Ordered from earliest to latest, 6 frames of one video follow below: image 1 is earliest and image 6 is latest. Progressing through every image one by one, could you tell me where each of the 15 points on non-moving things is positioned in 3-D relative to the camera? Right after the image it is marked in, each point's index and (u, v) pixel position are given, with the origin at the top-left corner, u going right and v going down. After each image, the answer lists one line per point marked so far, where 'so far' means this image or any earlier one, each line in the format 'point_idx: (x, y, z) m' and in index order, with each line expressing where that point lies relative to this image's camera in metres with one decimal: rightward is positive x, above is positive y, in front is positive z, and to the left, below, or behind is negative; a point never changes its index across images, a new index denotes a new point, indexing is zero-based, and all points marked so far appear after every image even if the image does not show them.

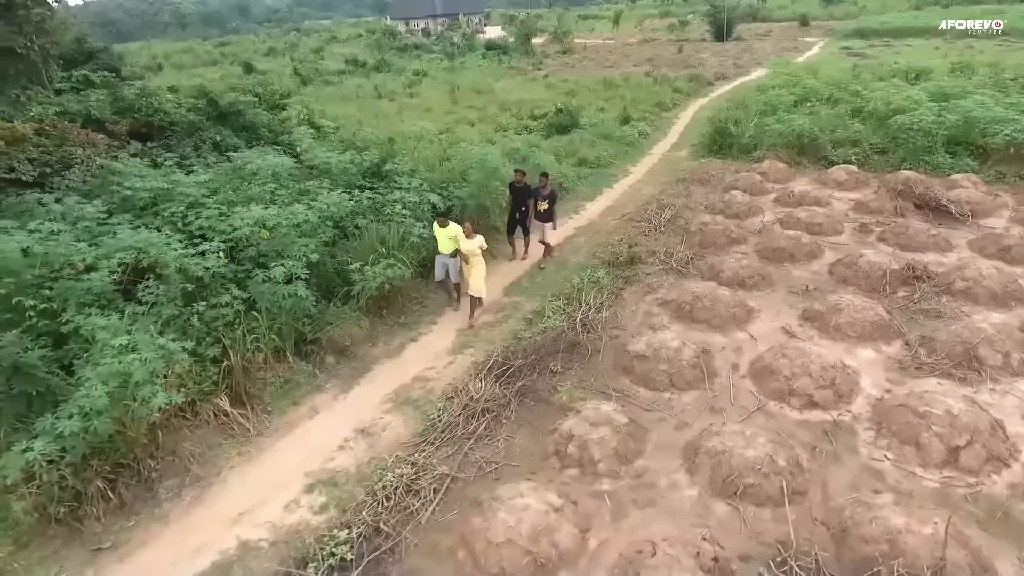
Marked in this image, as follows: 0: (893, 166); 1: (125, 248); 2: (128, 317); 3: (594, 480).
0: (+7.3, +2.3, +11.5) m
1: (-4.0, +0.4, +6.3) m
2: (-3.5, -0.3, +5.6) m
3: (+0.6, -1.5, +4.7) m
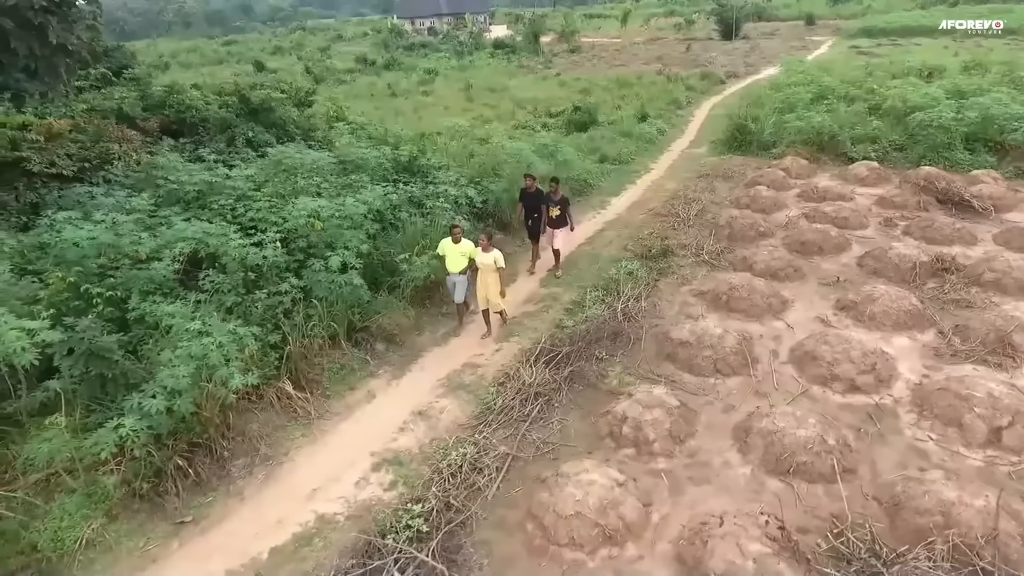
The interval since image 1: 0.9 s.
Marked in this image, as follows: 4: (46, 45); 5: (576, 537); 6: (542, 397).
0: (+7.8, +2.4, +11.7) m
1: (-3.5, +0.6, +6.5) m
2: (-3.0, -0.2, +5.8) m
3: (+1.1, -1.4, +4.9) m
4: (-5.9, +3.1, +7.6) m
5: (+0.5, -1.7, +4.2) m
6: (+0.3, -1.0, +5.7) m
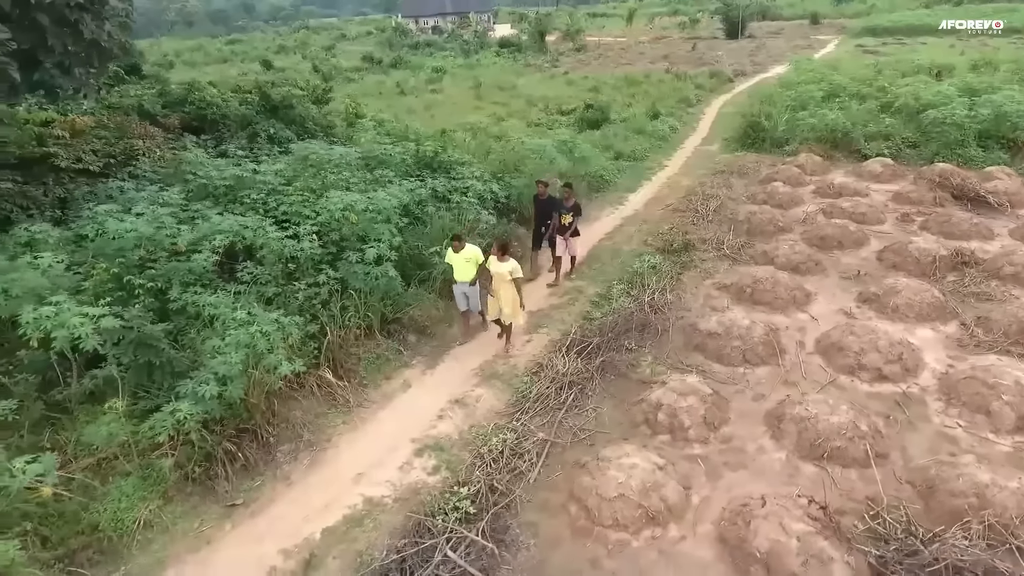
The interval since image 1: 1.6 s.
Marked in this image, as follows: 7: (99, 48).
0: (+8.1, +2.5, +11.8) m
1: (-3.2, +0.6, +6.7) m
2: (-2.7, -0.1, +5.9) m
3: (+1.5, -1.3, +5.1) m
4: (-5.5, +3.1, +7.8) m
5: (+0.8, -1.6, +4.3) m
6: (+0.6, -0.9, +5.8) m
7: (-5.5, +3.2, +8.1) m
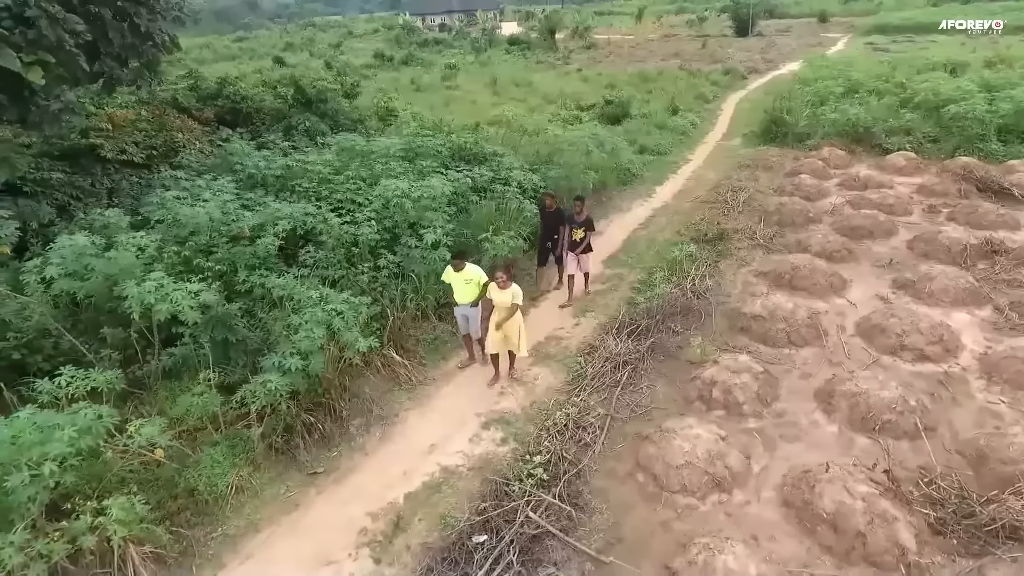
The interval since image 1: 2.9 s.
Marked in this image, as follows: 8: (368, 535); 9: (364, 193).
0: (+8.7, +2.7, +12.0) m
1: (-2.6, +0.8, +6.9) m
2: (-2.1, +0.1, +6.1) m
3: (+2.0, -1.1, +5.3) m
4: (-5.0, +3.3, +8.0) m
5: (+1.3, -1.5, +4.6) m
6: (+1.2, -0.8, +6.0) m
7: (-4.9, +3.4, +8.3) m
8: (-1.0, -1.8, +4.3) m
9: (-1.8, +1.2, +7.5) m
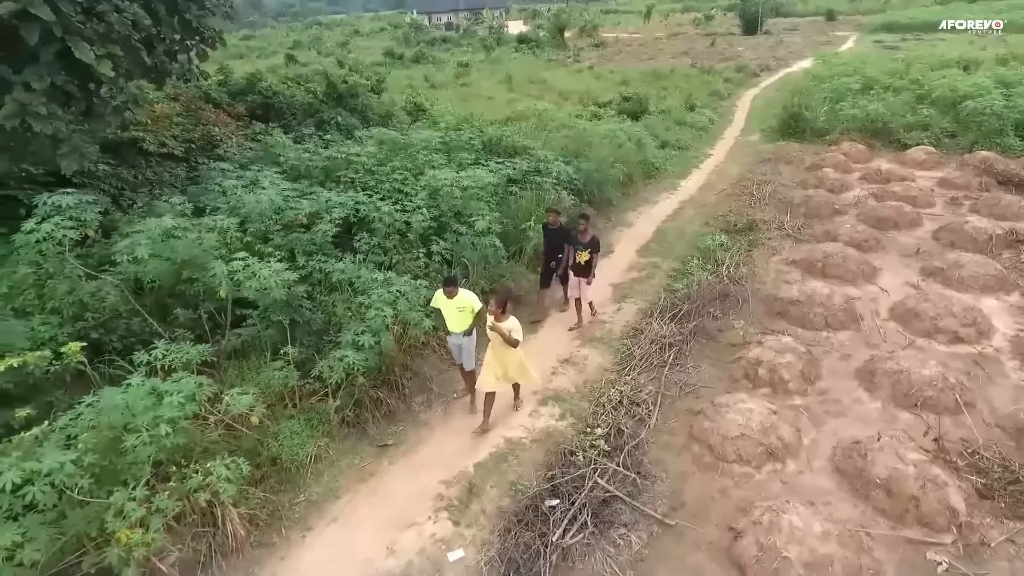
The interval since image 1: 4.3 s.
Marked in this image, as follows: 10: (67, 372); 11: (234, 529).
0: (+9.2, +2.8, +12.2) m
1: (-2.1, +1.0, +7.2) m
2: (-1.6, +0.3, +6.4) m
3: (+2.5, -1.0, +5.5) m
4: (-4.4, +3.5, +8.3) m
5: (+1.8, -1.3, +4.8) m
6: (+1.7, -0.6, +6.3) m
7: (-4.4, +3.5, +8.6) m
8: (-0.5, -1.6, +4.6) m
9: (-1.3, +1.4, +7.8) m
10: (-3.6, -0.7, +4.9) m
11: (-1.9, -1.6, +4.1) m
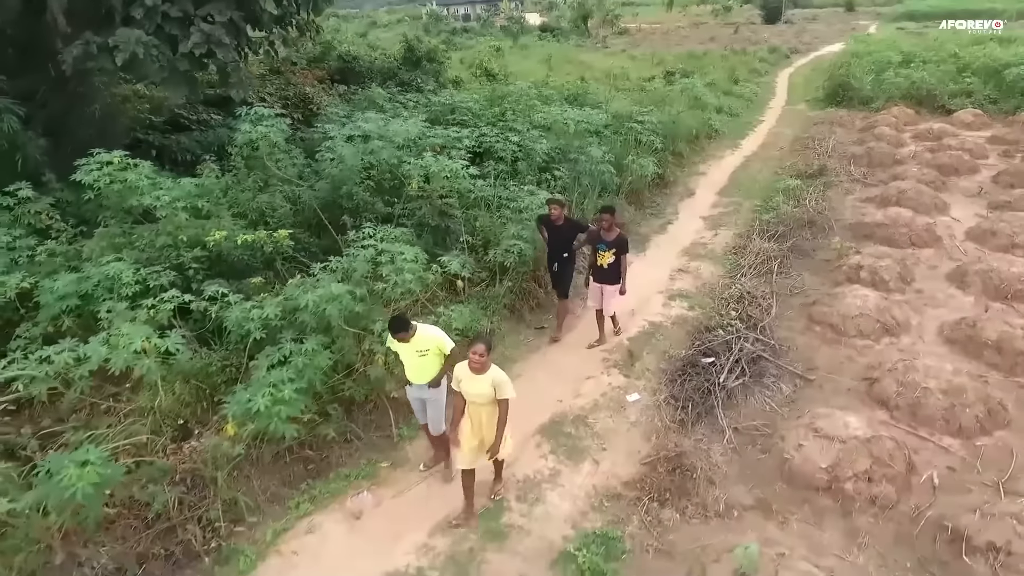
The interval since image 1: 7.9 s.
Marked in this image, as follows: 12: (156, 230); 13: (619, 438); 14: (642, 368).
0: (+10.6, +3.8, +12.9) m
1: (-0.7, +2.0, +7.9) m
2: (-0.2, +1.2, +7.1) m
3: (+3.9, -0.1, +6.3) m
4: (-3.0, +4.5, +9.0) m
5: (+3.2, -0.4, +5.5) m
6: (+3.1, +0.3, +7.0) m
7: (-3.0, +4.5, +9.3) m
8: (+0.9, -0.7, +5.3) m
9: (+0.1, +2.3, +8.5) m
10: (-2.2, +0.3, +5.6) m
11: (-0.5, -0.7, +4.8) m
12: (-3.1, +0.5, +5.2) m
13: (+0.8, -1.1, +4.5) m
14: (+1.1, -0.7, +5.2) m
